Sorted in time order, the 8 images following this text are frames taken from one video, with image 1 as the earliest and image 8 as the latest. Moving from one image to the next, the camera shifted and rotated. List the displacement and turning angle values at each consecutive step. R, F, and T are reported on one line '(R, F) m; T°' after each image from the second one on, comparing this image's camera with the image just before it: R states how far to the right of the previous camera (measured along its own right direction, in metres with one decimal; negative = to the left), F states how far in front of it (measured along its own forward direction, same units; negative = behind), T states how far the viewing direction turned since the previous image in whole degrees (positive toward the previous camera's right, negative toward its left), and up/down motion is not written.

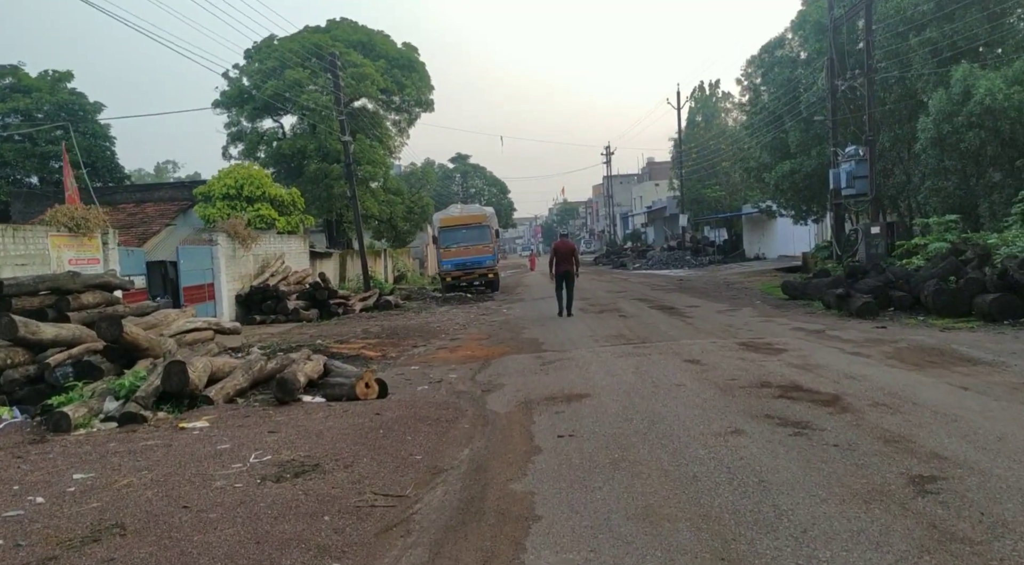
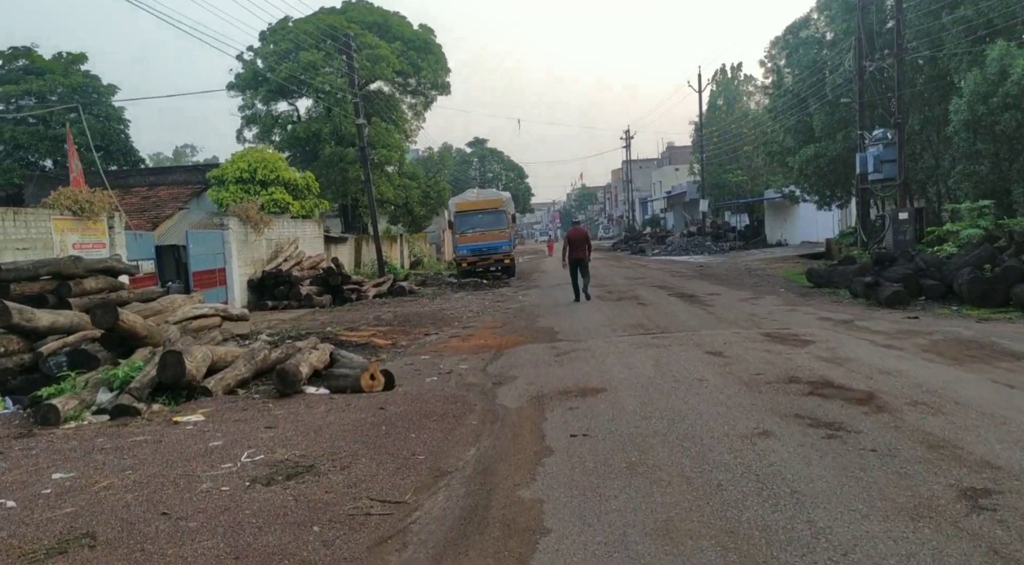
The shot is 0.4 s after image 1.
(+0.1, +0.4) m; -1°
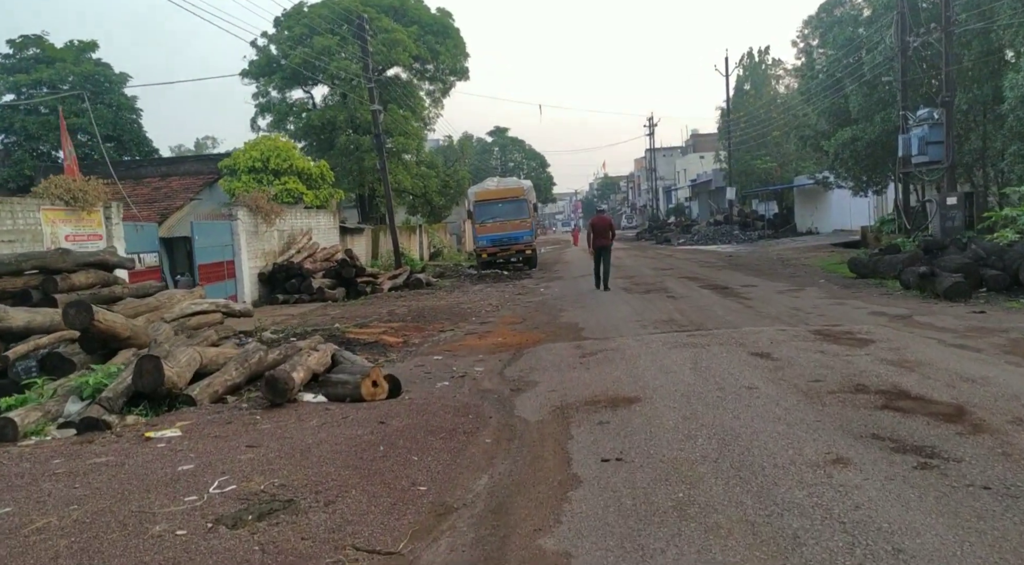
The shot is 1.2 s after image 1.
(0.0, +0.9) m; -2°
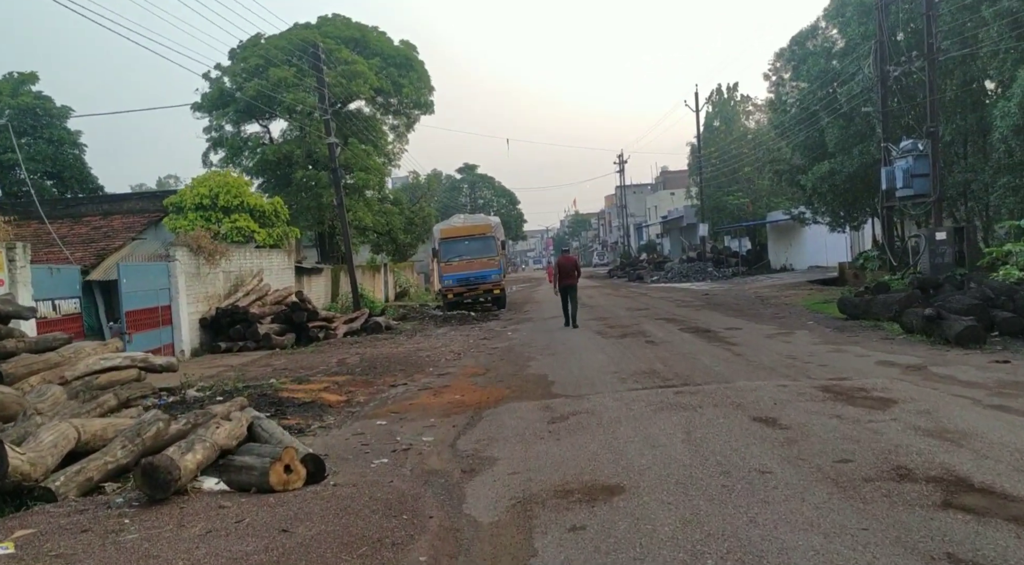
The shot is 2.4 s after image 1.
(+0.2, +1.3) m; +2°
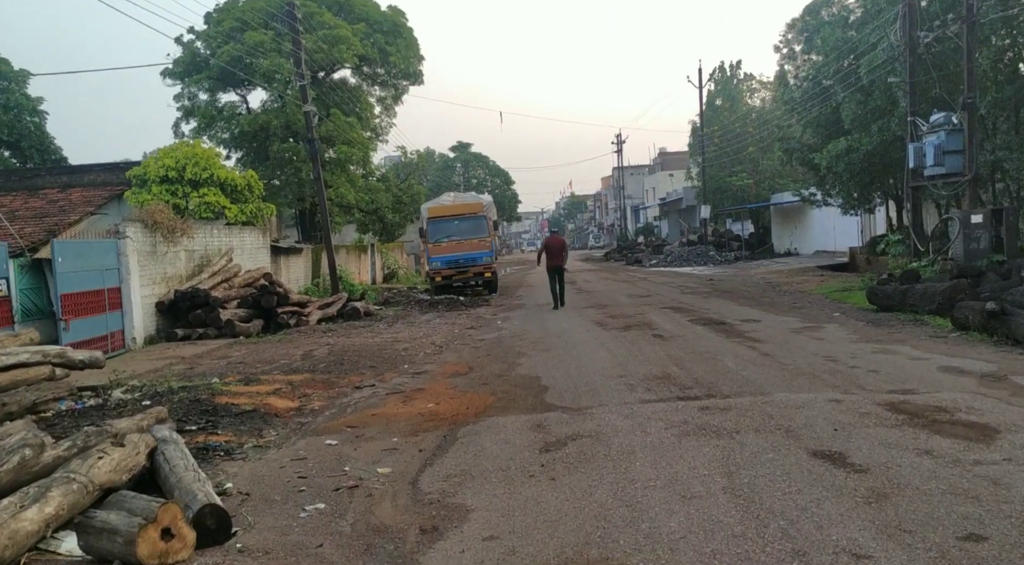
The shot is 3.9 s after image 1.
(+0.1, +1.6) m; 0°
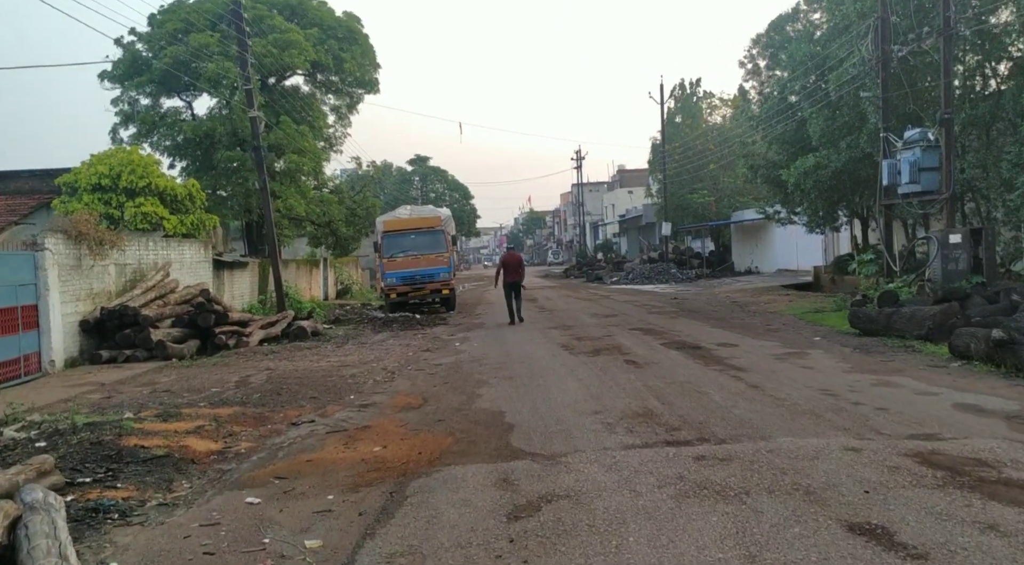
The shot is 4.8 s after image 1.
(0.0, +1.0) m; +3°
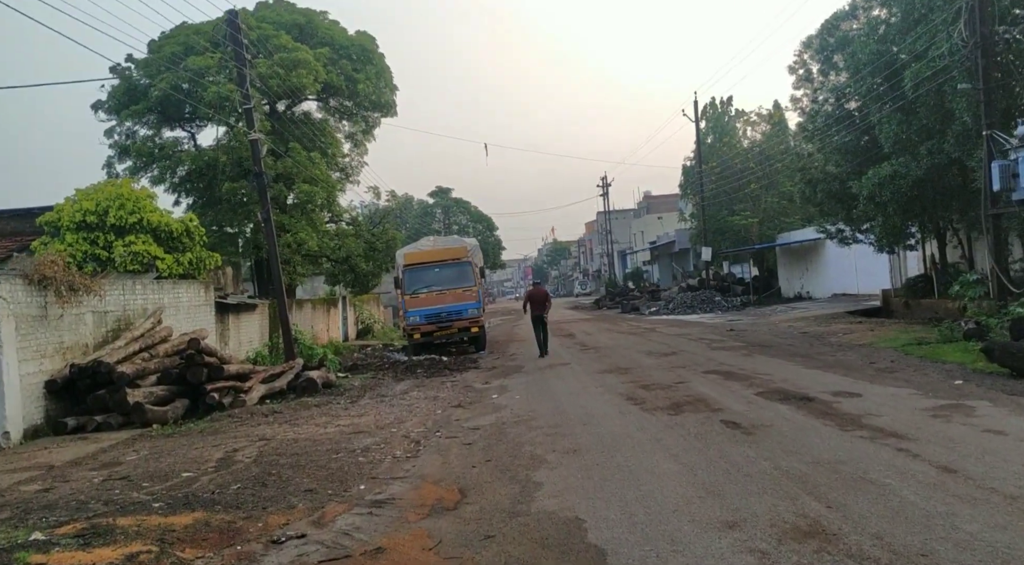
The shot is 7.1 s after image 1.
(-0.3, +2.4) m; -2°
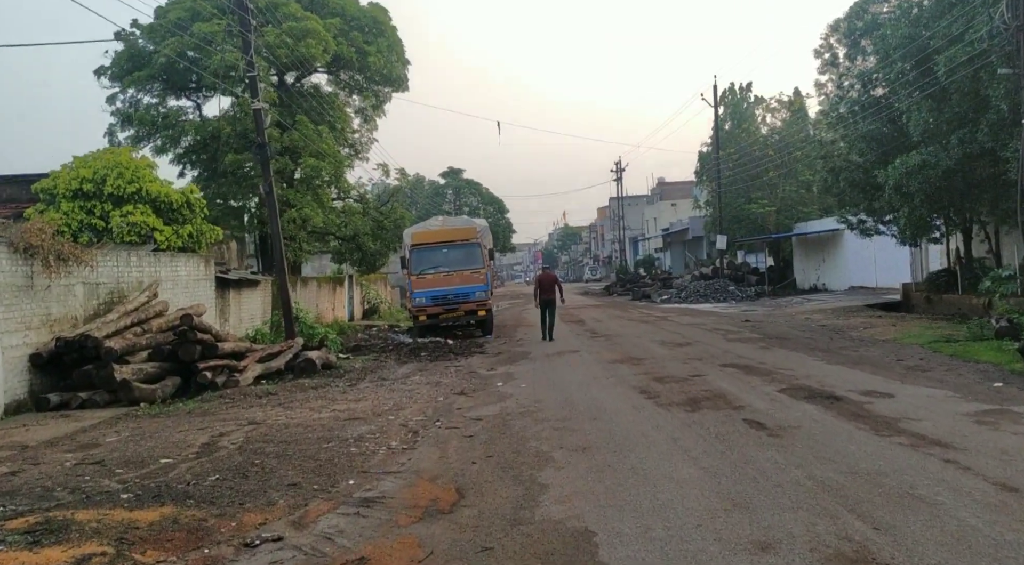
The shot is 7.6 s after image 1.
(0.0, +0.6) m; -1°
